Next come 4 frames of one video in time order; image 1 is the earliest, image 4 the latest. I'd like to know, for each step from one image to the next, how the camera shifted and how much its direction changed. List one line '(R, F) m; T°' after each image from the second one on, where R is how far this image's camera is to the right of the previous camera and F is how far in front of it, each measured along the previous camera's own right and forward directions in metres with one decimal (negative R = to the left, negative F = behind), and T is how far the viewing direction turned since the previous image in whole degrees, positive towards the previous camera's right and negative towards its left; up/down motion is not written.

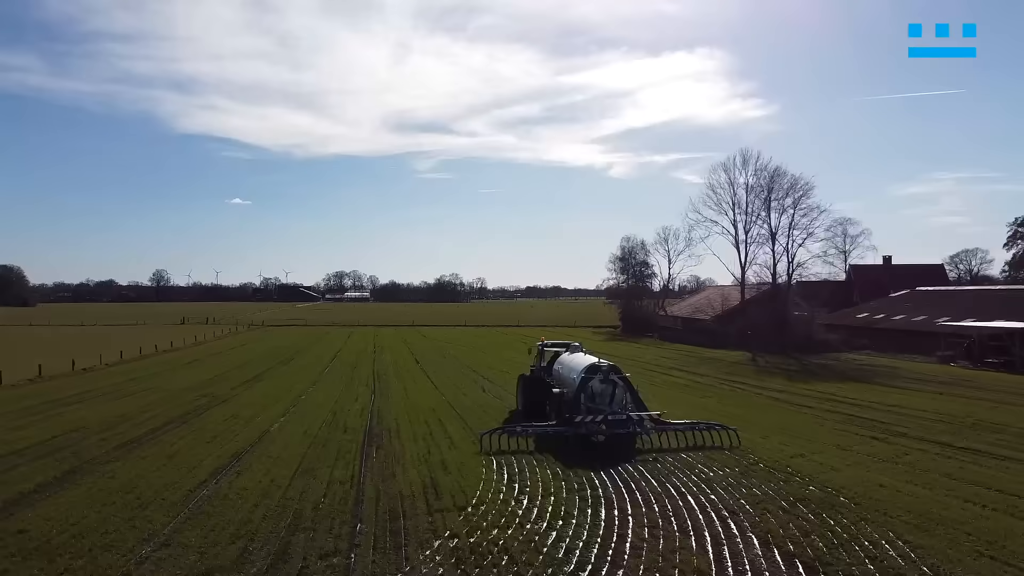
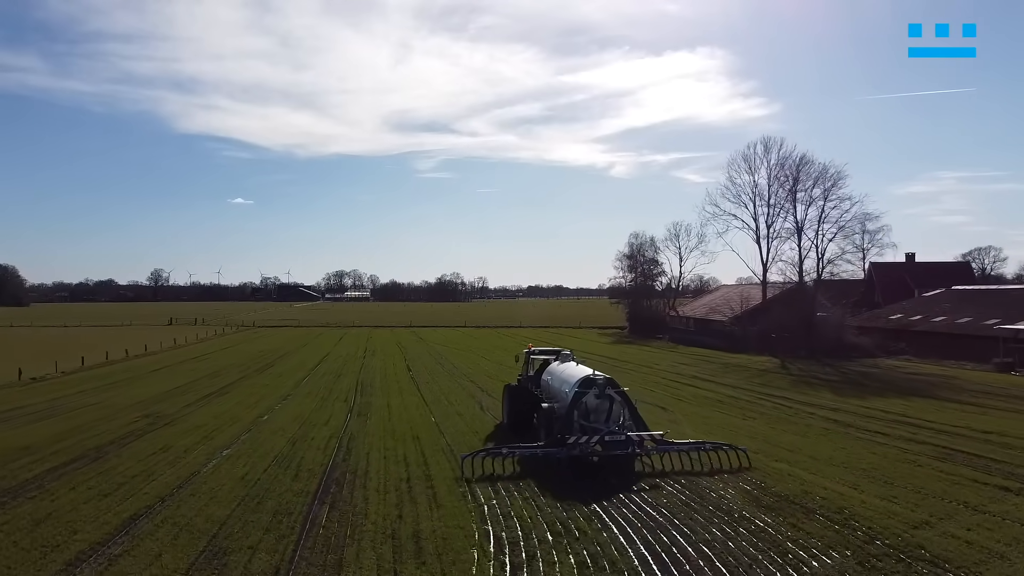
(0.0, +3.7) m; 0°
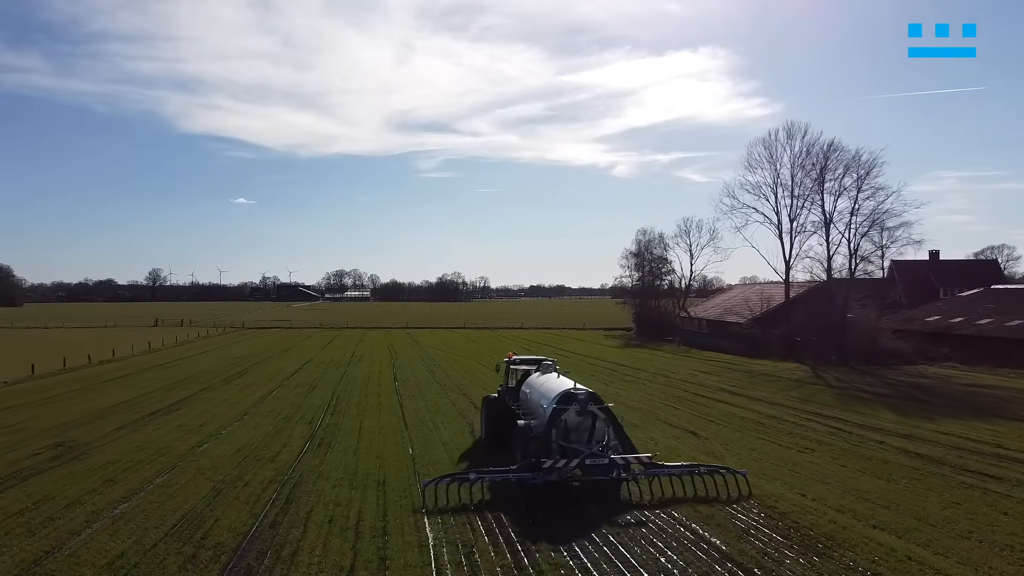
(+0.1, +3.6) m; 0°
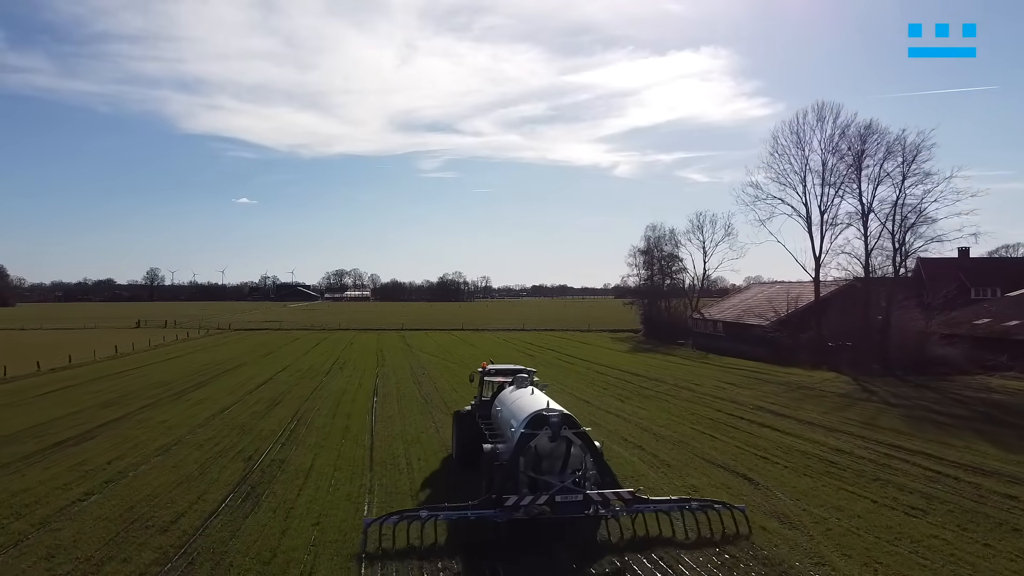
(+0.1, +4.0) m; 0°
